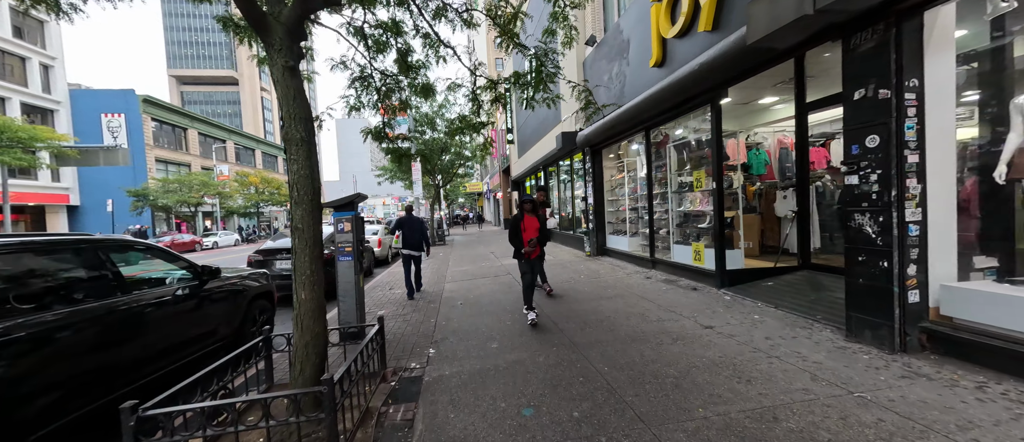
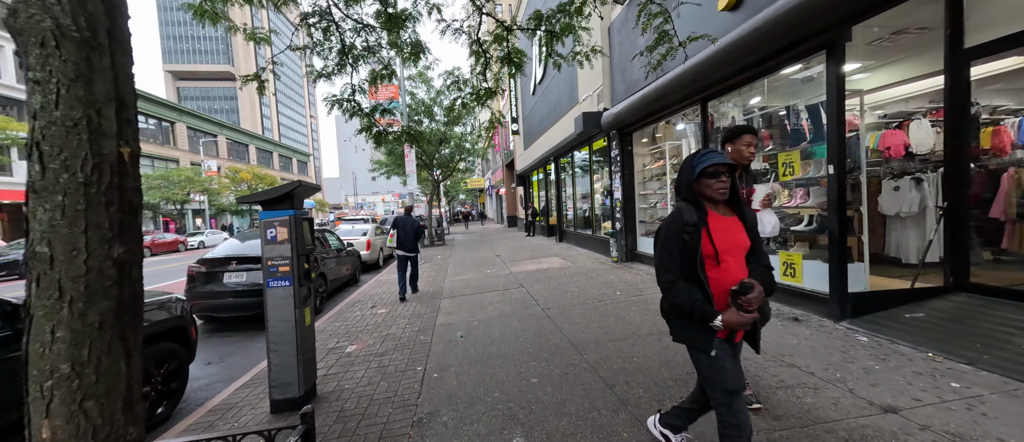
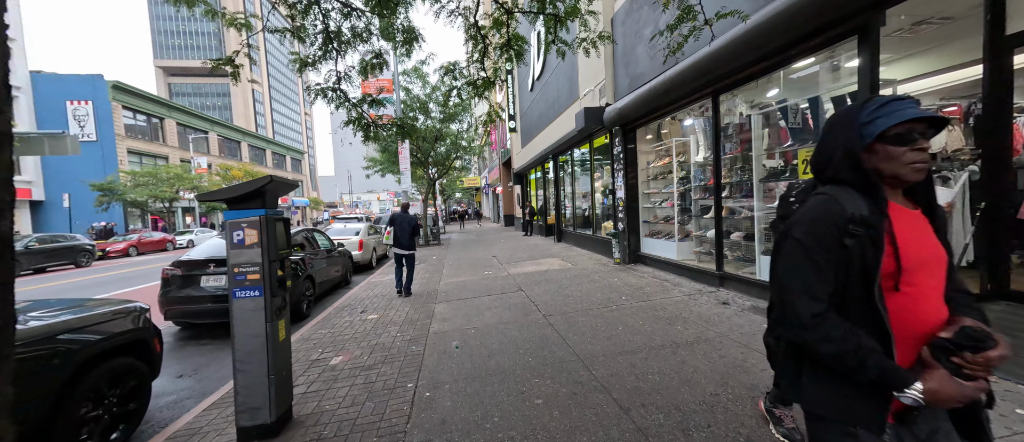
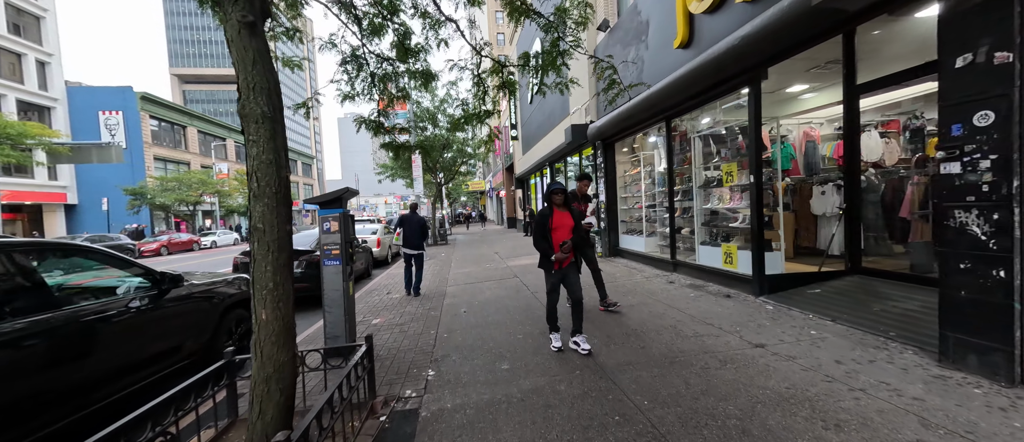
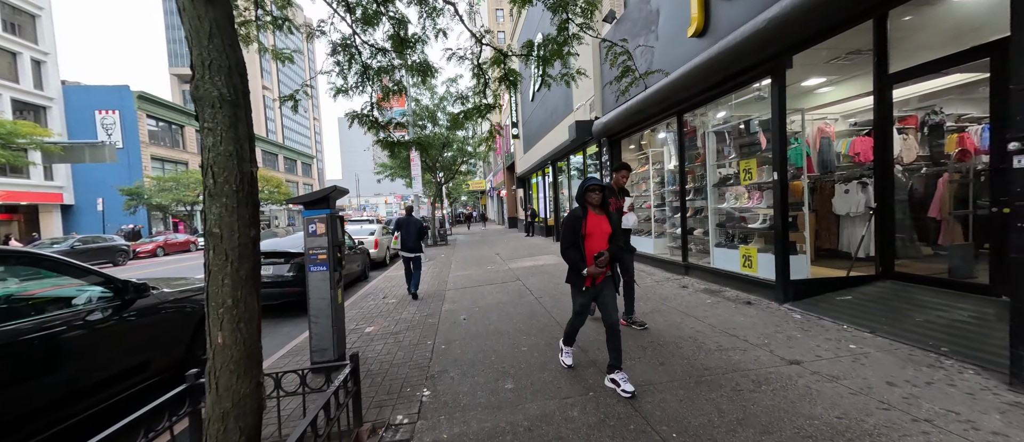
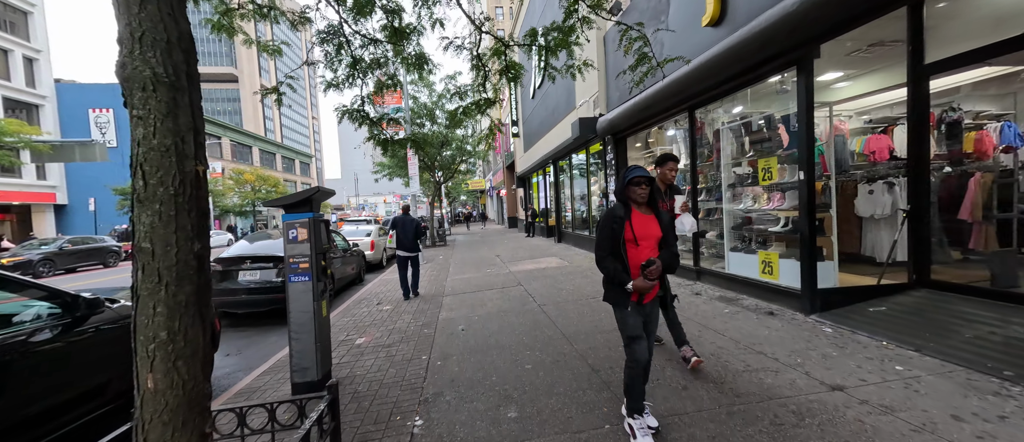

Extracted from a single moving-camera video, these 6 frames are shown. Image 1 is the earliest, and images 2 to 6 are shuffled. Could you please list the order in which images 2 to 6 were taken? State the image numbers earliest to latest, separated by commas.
4, 5, 6, 2, 3
